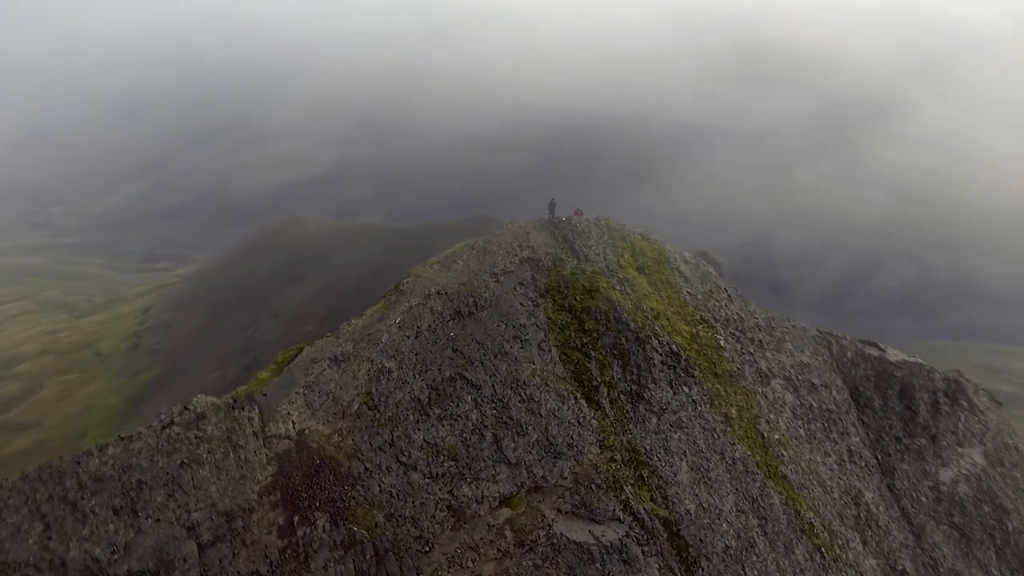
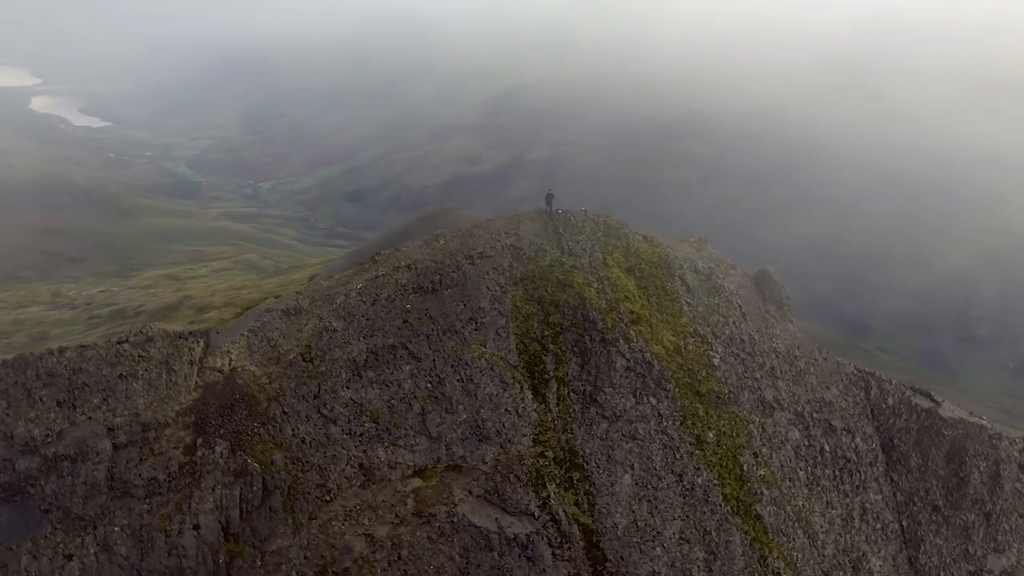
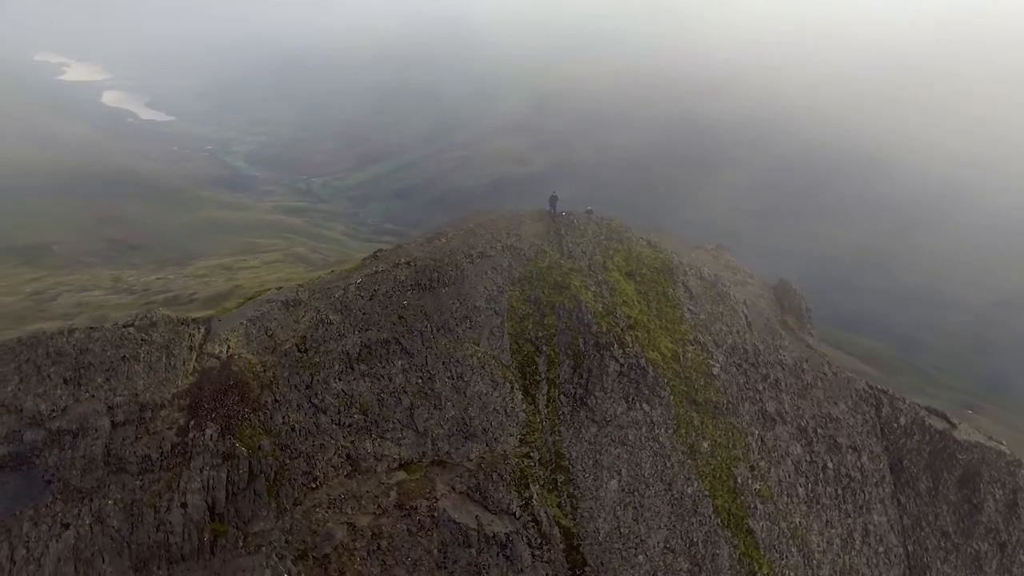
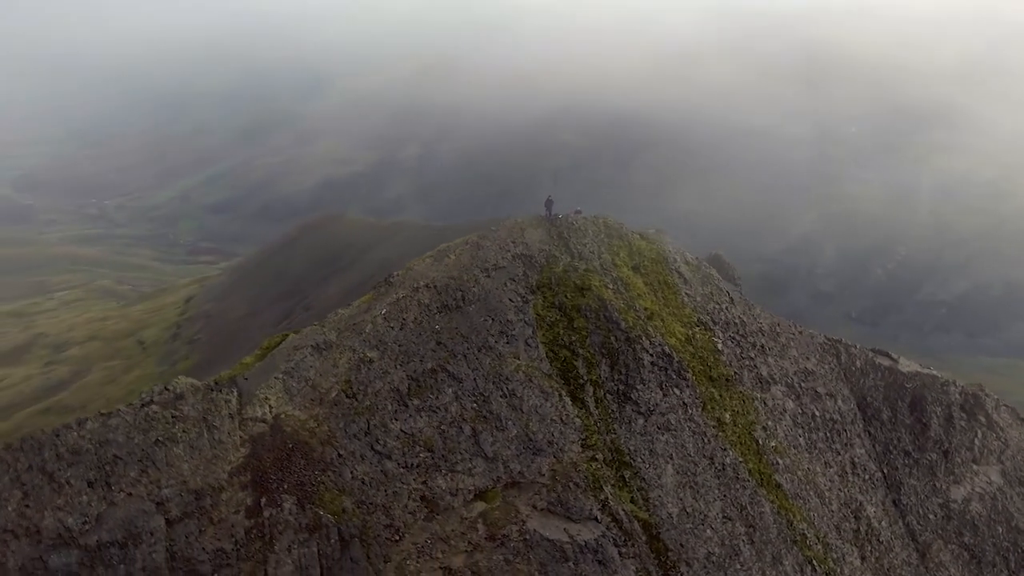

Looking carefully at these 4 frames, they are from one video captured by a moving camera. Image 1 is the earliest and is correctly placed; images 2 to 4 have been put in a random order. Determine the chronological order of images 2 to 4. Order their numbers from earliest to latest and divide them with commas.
4, 2, 3
